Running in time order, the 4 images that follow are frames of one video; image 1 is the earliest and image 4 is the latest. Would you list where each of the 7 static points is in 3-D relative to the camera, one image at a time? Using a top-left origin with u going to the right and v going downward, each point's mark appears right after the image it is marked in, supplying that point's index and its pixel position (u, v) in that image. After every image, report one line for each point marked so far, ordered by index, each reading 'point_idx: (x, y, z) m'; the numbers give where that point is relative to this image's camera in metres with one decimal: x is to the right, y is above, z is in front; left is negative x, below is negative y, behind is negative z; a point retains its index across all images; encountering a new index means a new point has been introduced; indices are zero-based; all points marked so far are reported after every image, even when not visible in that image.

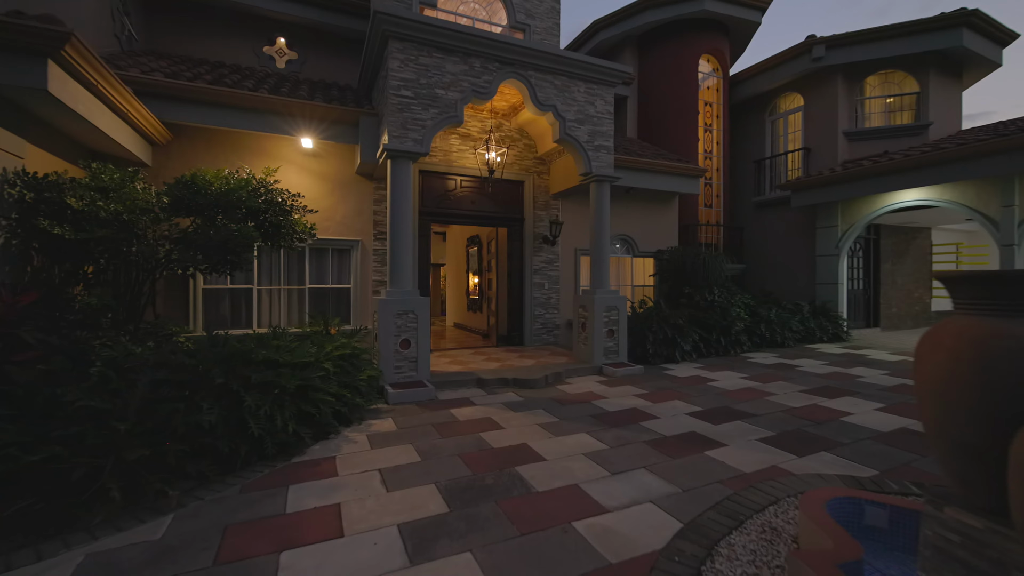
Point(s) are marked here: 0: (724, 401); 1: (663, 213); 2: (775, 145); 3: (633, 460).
0: (+2.4, -1.3, +4.8) m
1: (+3.2, +1.6, +9.0) m
2: (+6.8, +3.7, +11.1) m
3: (+0.9, -1.3, +3.3) m
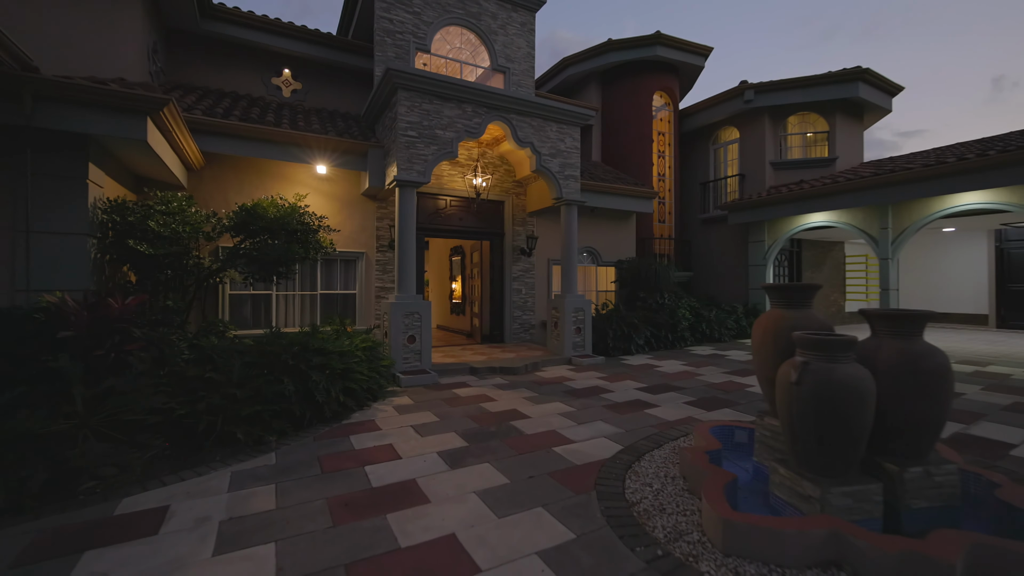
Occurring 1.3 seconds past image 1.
0: (+2.2, -1.3, +6.2) m
1: (+2.7, +1.5, +10.5) m
2: (+6.2, +3.6, +12.8) m
3: (+0.9, -1.4, +4.5) m
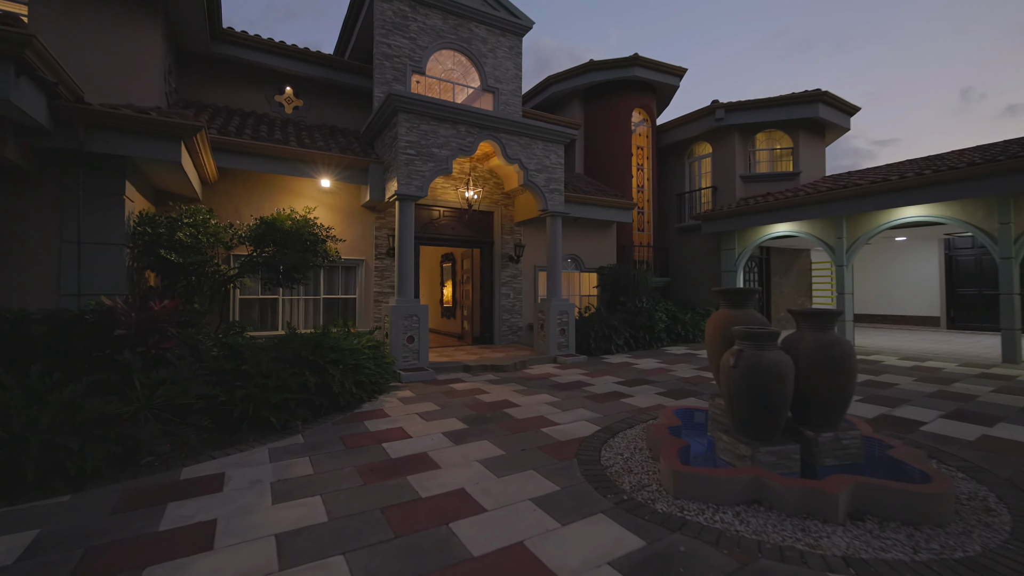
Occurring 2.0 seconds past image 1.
0: (+2.1, -1.4, +6.8) m
1: (+2.4, +1.4, +11.2) m
2: (+5.8, +3.4, +13.7) m
3: (+0.8, -1.4, +5.2) m
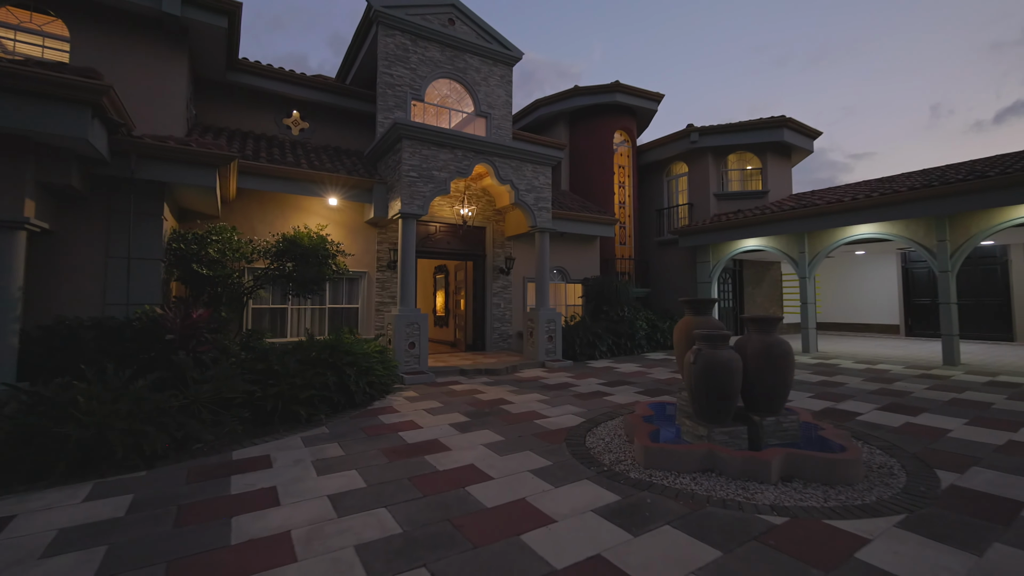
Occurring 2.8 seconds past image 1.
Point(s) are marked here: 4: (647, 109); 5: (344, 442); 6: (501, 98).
0: (+1.9, -1.6, +7.6) m
1: (+2.2, +1.1, +12.0) m
2: (+5.5, +3.1, +14.7) m
3: (+0.7, -1.6, +5.9) m
4: (+4.4, +5.9, +13.9) m
5: (-1.6, -1.5, +4.2) m
6: (-0.3, +4.7, +10.5) m
